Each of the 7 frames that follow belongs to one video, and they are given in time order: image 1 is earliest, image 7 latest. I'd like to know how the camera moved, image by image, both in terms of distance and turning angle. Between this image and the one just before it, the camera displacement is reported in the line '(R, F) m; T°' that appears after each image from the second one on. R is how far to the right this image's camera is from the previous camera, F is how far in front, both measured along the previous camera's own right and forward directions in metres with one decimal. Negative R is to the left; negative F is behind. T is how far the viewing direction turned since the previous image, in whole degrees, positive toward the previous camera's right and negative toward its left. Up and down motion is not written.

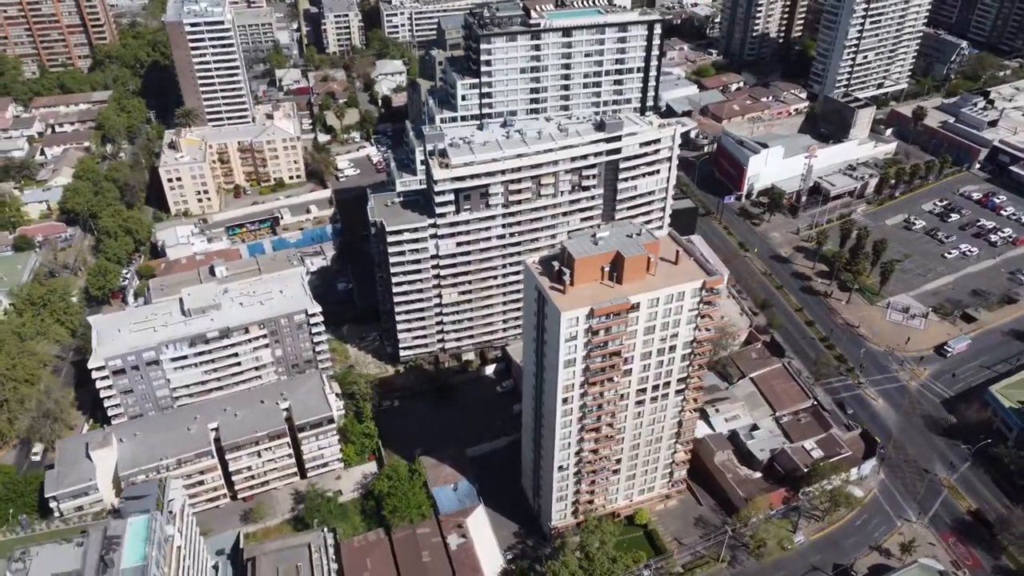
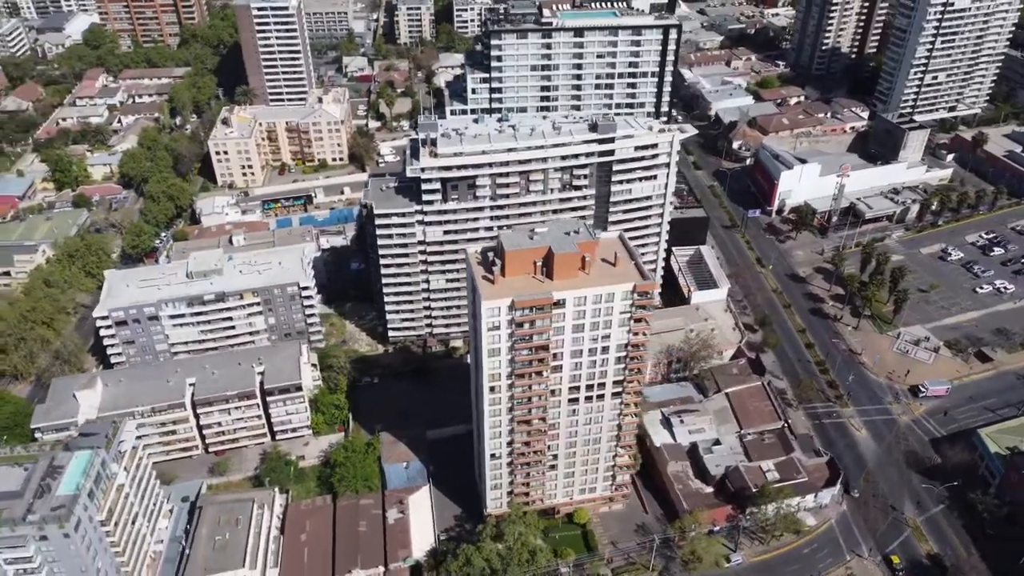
(+14.9, -0.7) m; -7°
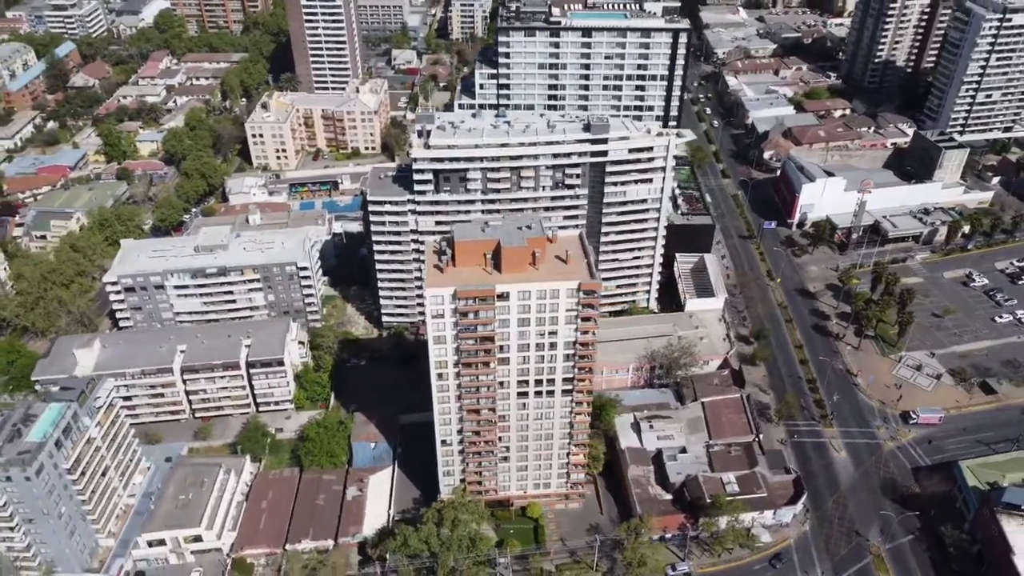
(+11.4, -0.6) m; -5°
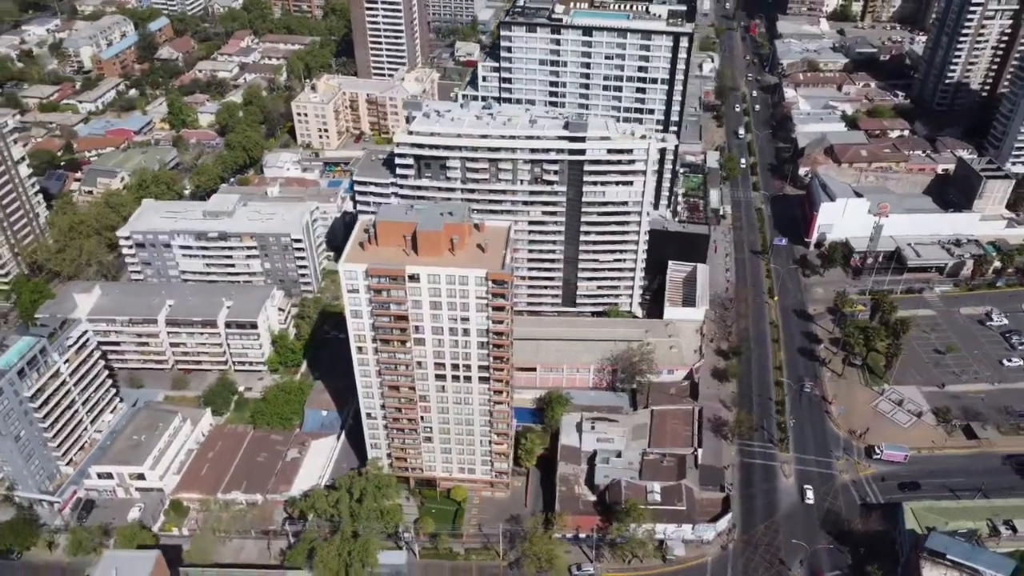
(+17.7, -0.3) m; -8°
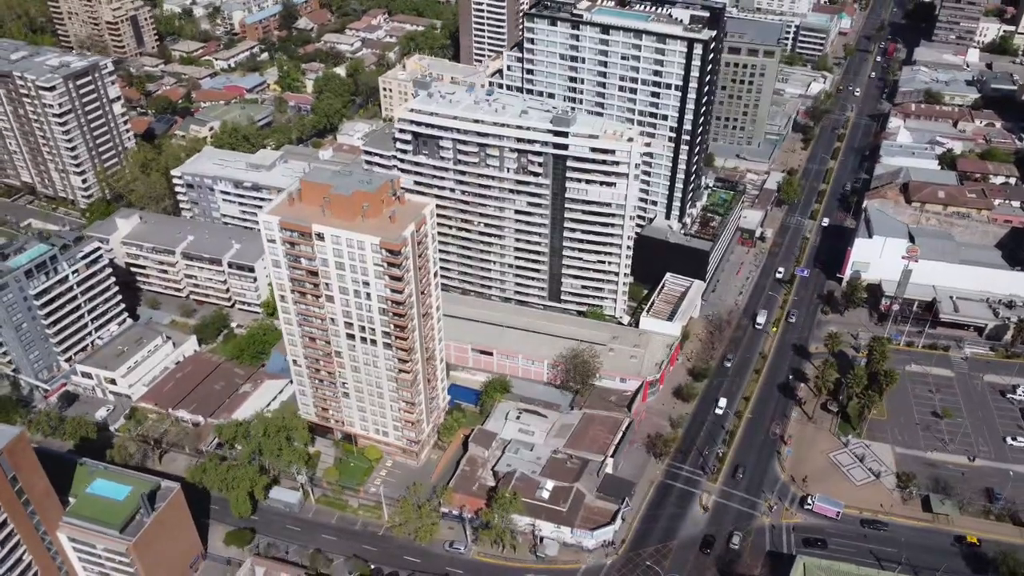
(+26.1, +1.1) m; -12°
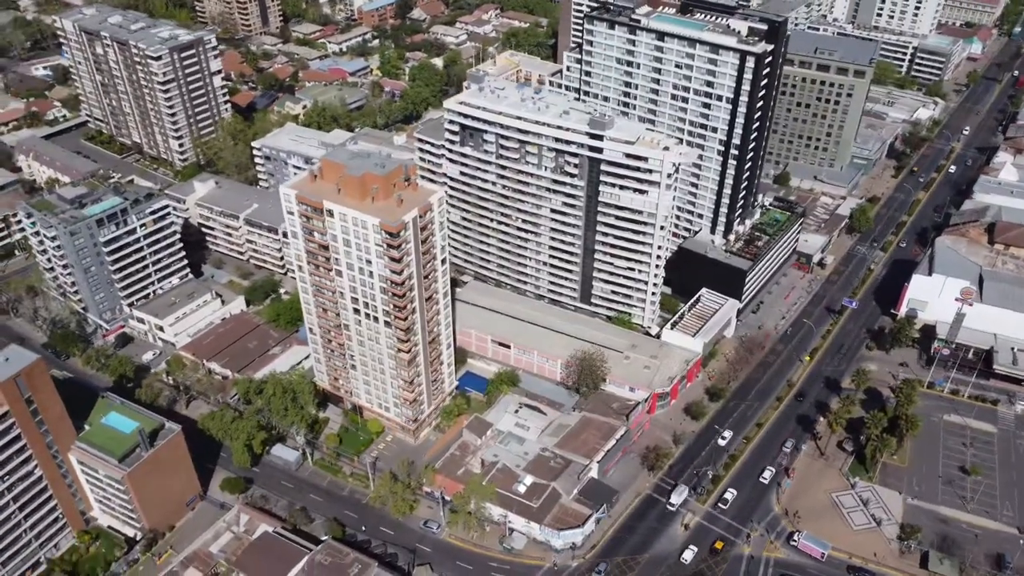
(+13.0, -0.4) m; -9°
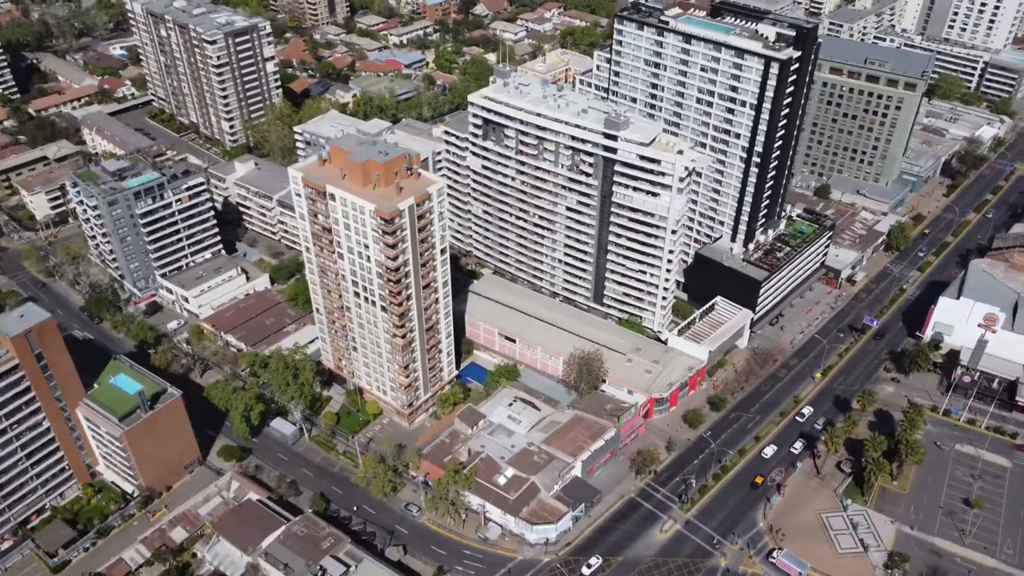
(+8.5, -0.4) m; -5°
